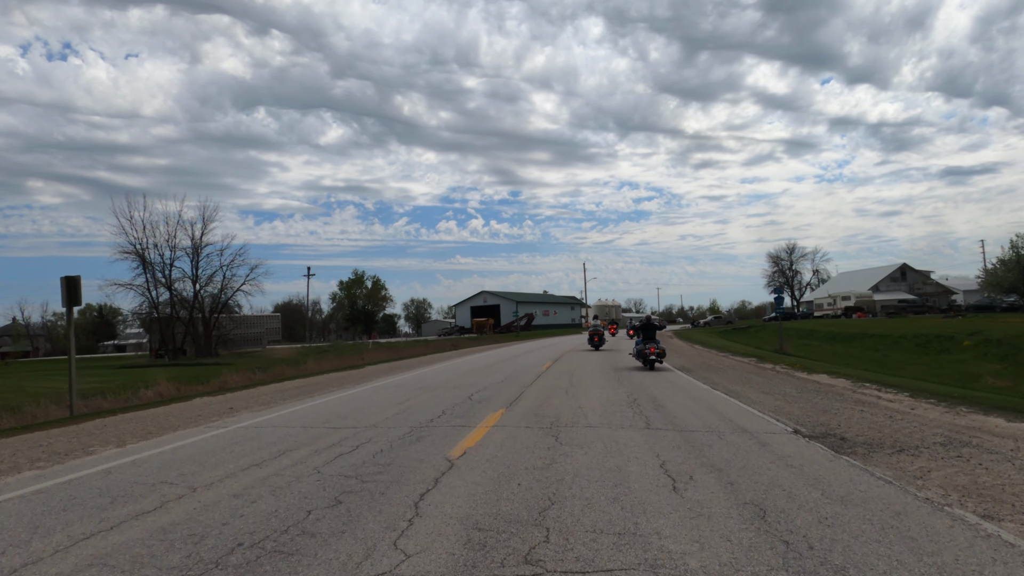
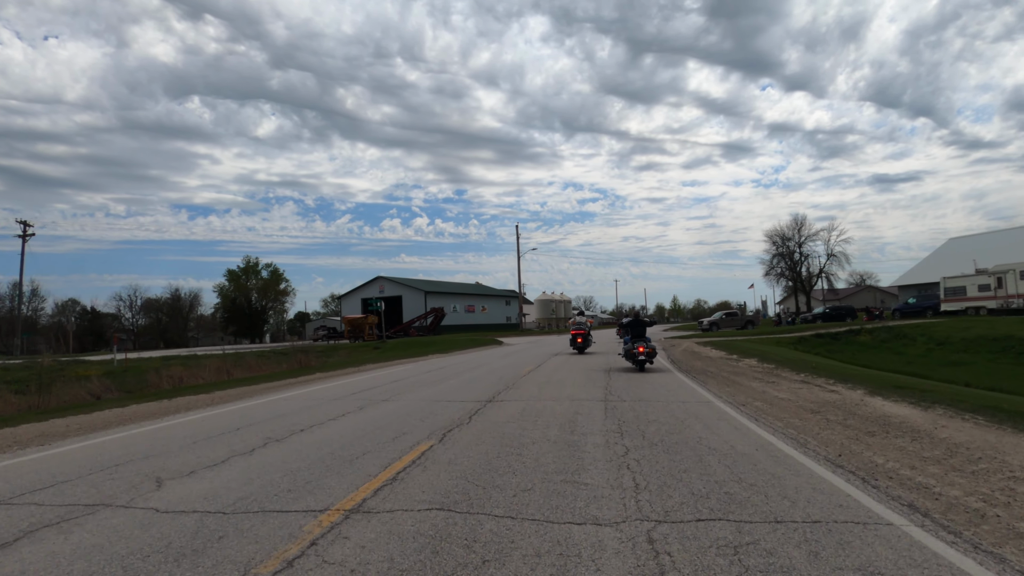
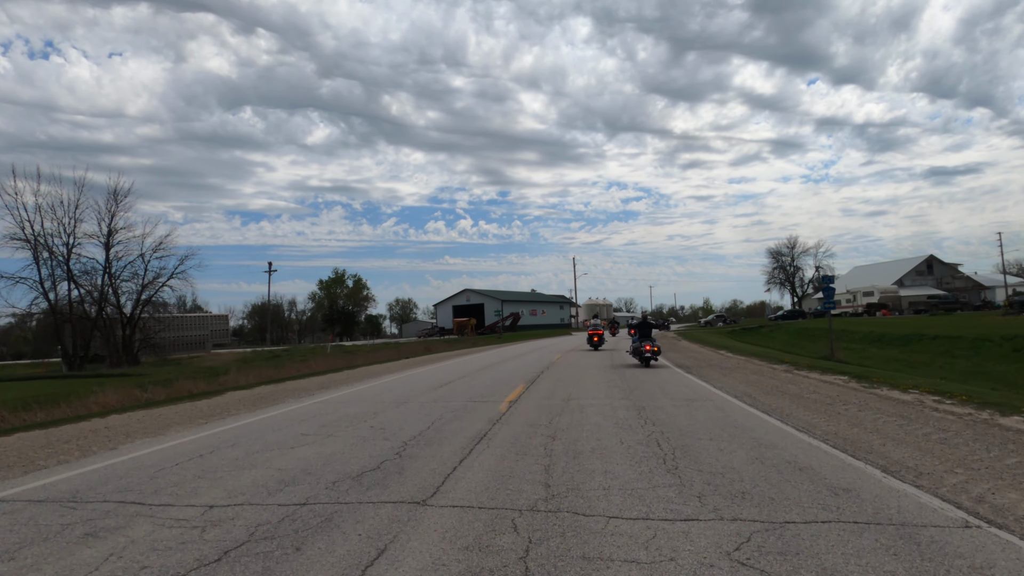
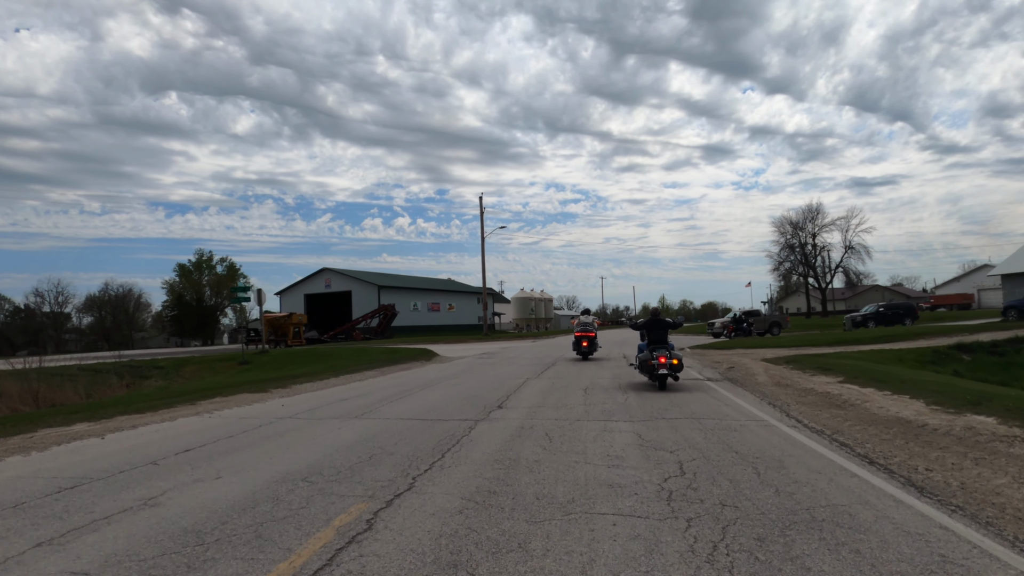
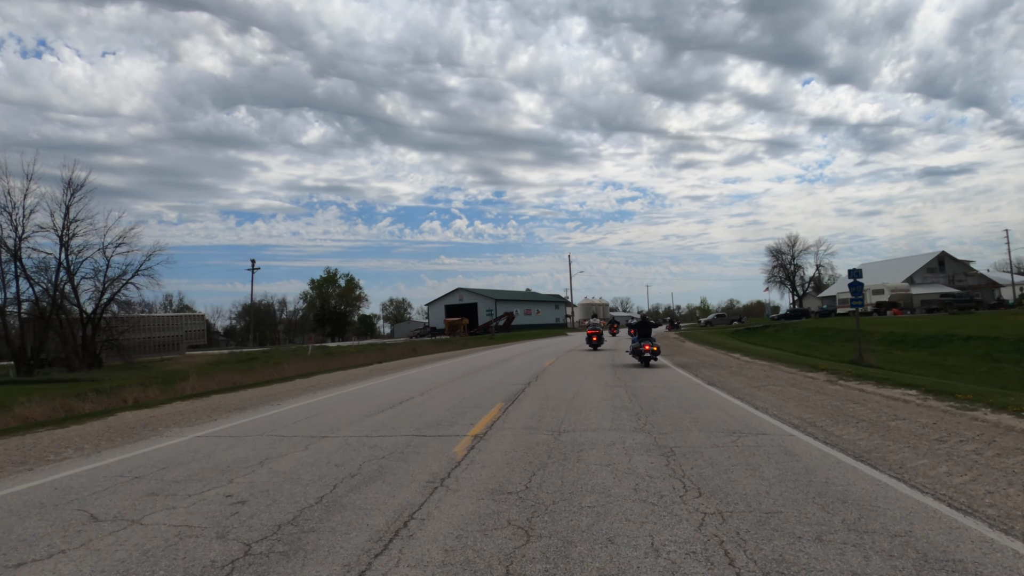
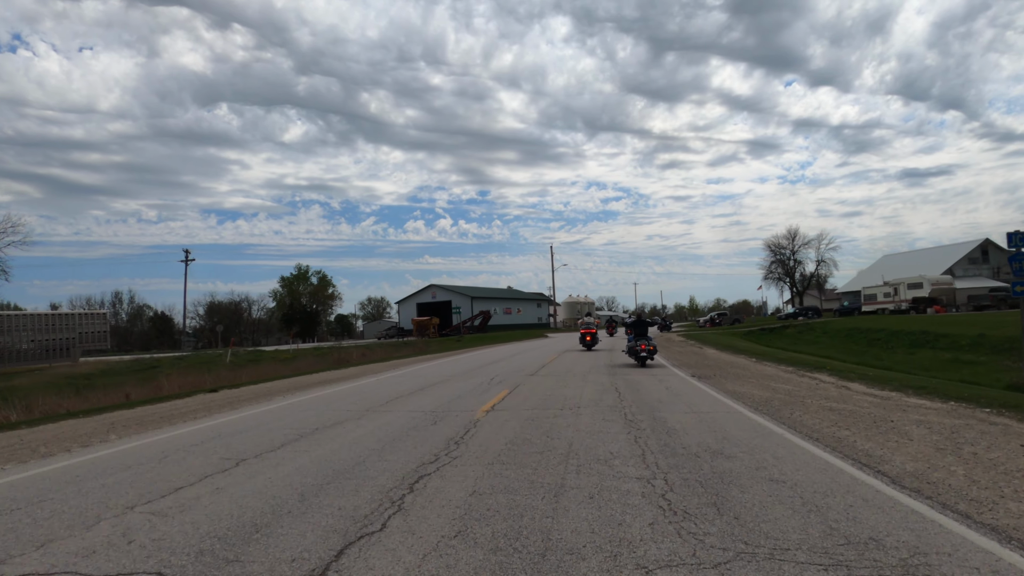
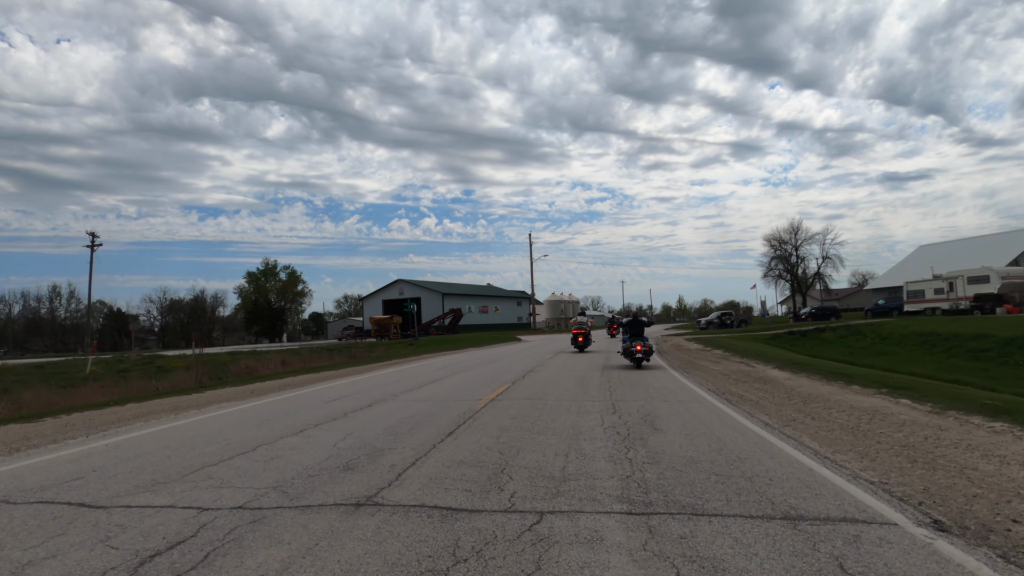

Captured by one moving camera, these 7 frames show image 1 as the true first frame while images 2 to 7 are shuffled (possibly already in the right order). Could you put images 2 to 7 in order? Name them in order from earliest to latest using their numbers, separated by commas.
3, 5, 6, 7, 2, 4
